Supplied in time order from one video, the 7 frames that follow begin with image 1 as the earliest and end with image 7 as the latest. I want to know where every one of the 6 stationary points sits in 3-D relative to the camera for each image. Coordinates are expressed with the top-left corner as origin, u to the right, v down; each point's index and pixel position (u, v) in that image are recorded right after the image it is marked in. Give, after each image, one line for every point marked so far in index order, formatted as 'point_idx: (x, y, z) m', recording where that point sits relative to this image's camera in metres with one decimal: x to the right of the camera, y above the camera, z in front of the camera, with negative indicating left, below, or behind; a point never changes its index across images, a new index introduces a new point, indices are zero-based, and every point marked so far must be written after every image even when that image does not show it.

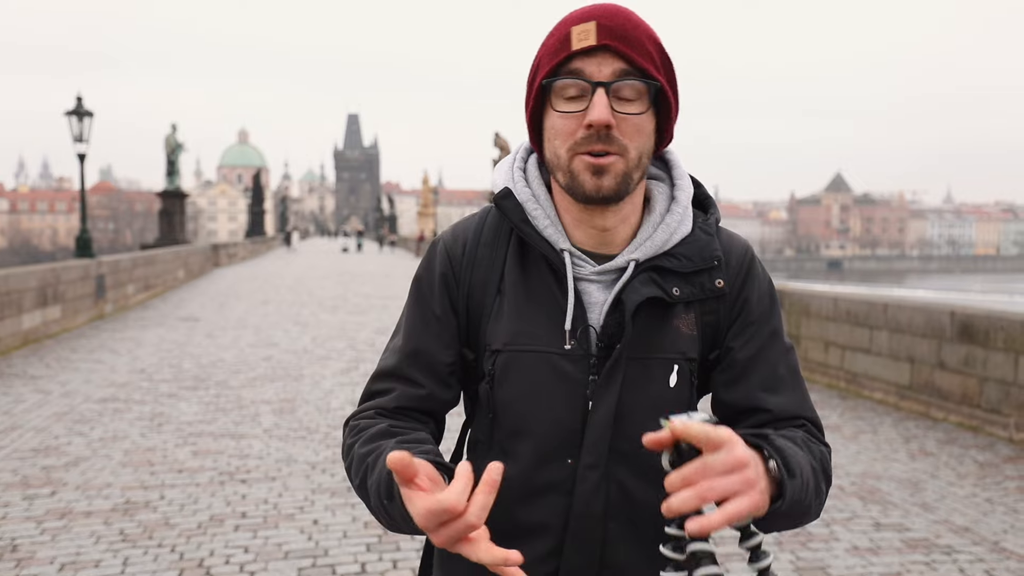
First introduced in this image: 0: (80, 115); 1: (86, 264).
0: (-7.9, +3.2, +16.2) m
1: (-6.7, +0.3, +13.8) m
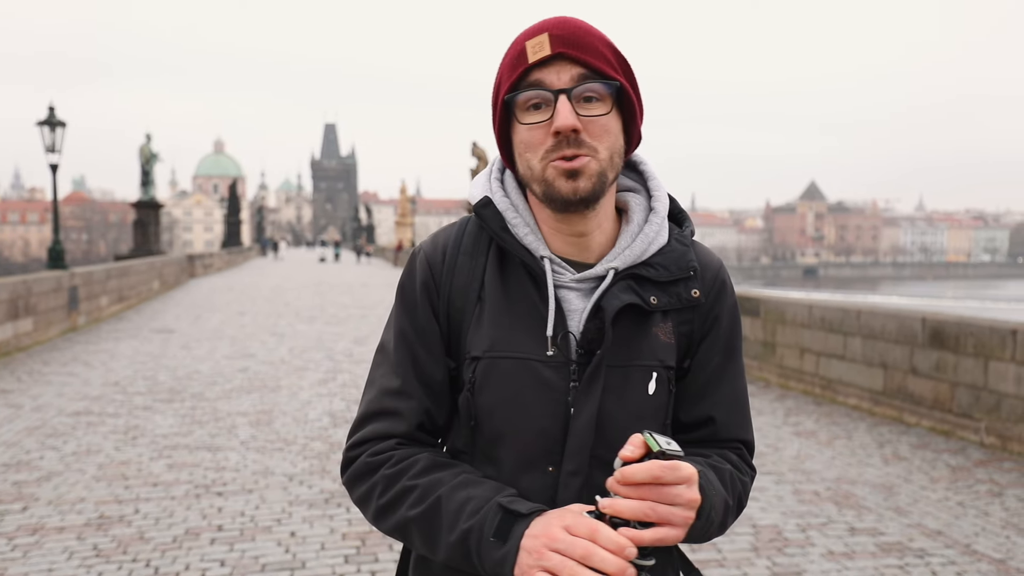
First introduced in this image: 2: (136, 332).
0: (-8.3, +2.9, +16.0) m
1: (-7.0, +0.1, +13.6) m
2: (-6.1, -0.8, +14.5) m
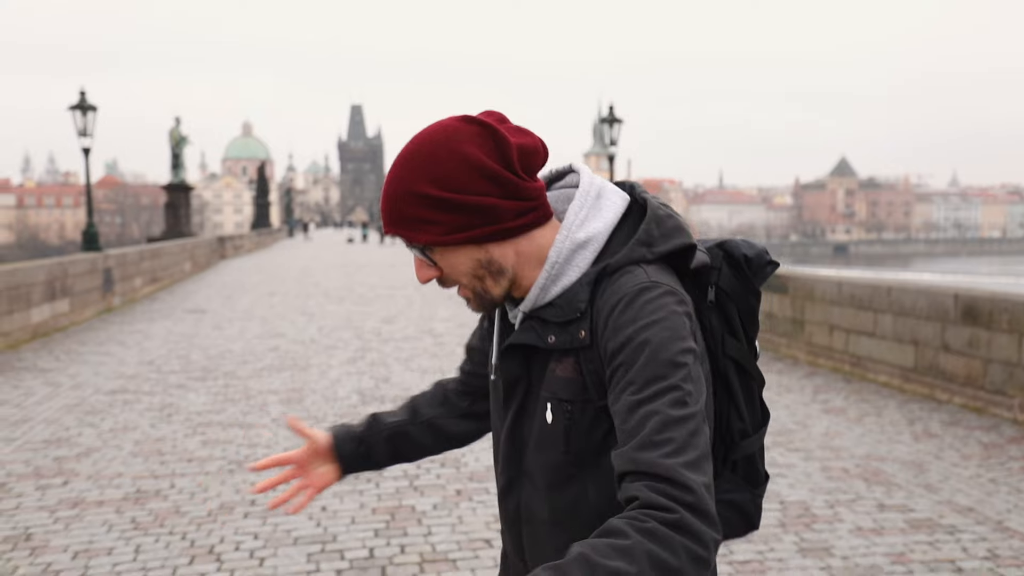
0: (-7.8, +3.3, +16.3) m
1: (-6.6, +0.4, +13.9) m
2: (-5.7, -0.5, +14.8) m
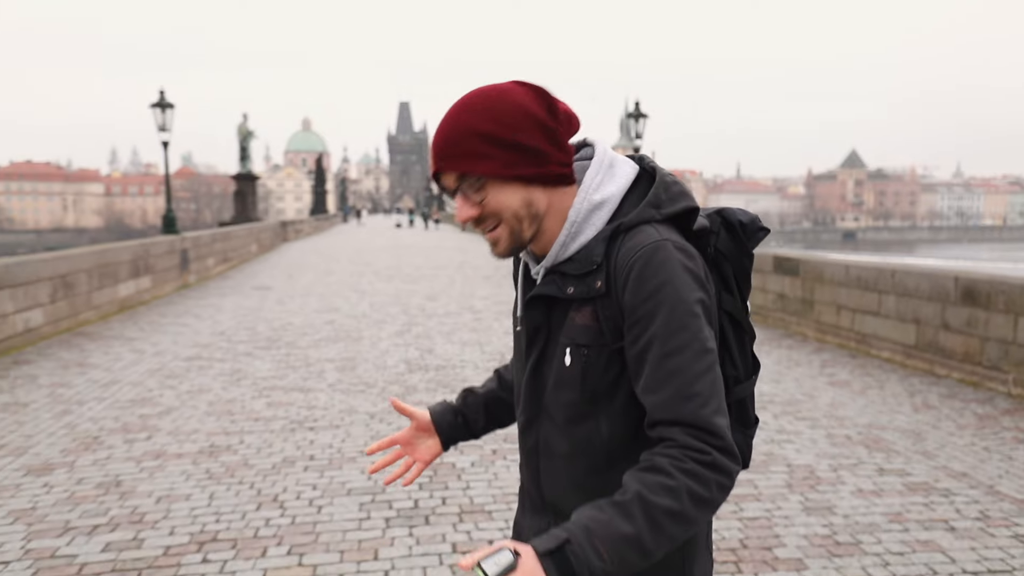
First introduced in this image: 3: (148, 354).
0: (-7.2, +3.8, +18.7) m
1: (-6.1, +0.9, +16.4) m
2: (-5.2, 0.0, +17.2) m
3: (-4.0, -0.7, +10.3) m
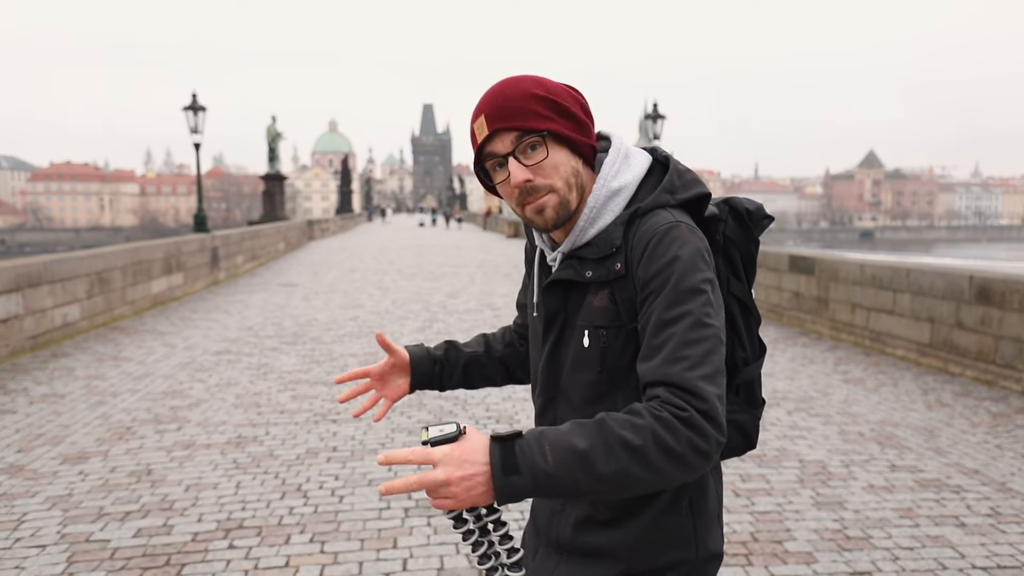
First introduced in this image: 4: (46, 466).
0: (-6.8, +3.9, +19.5) m
1: (-5.8, +0.9, +17.1) m
2: (-4.9, +0.1, +17.9) m
3: (-3.9, -0.7, +11.0) m
4: (-3.0, -1.2, +5.9) m
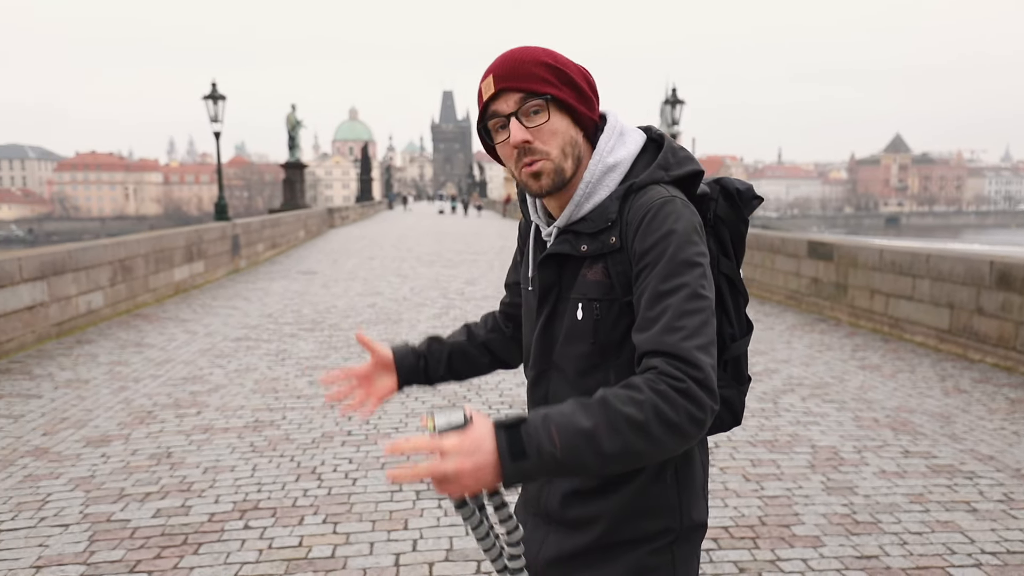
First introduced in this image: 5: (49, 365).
0: (-6.5, +4.1, +19.8) m
1: (-5.6, +1.2, +17.4) m
2: (-4.6, +0.3, +18.3) m
3: (-3.8, -0.5, +11.3) m
4: (-3.0, -1.1, +6.2) m
5: (-4.6, -0.8, +9.0) m
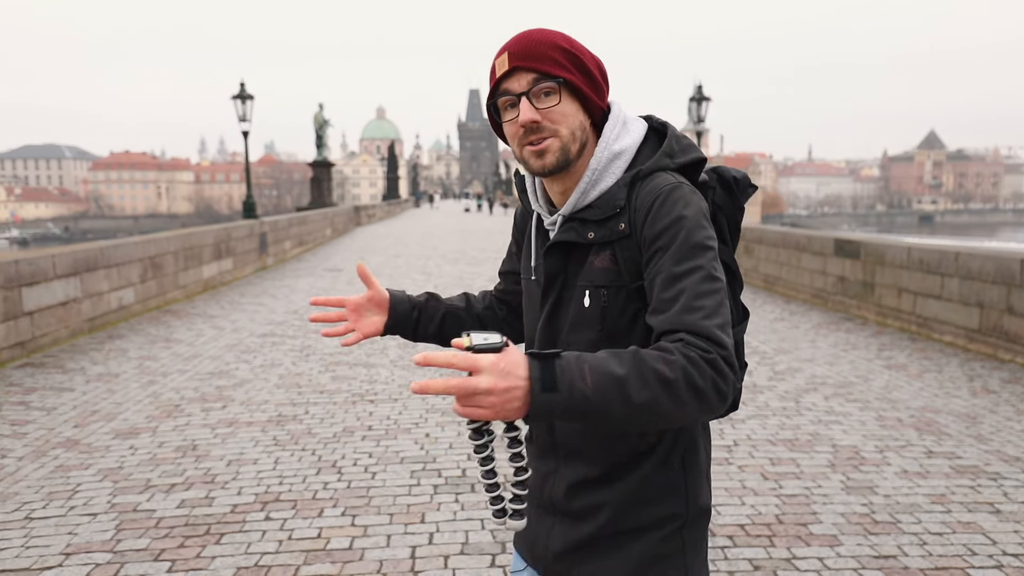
0: (-5.9, +4.2, +20.2) m
1: (-5.1, +1.2, +17.8) m
2: (-4.1, +0.4, +18.5) m
3: (-3.6, -0.5, +11.6) m
4: (-3.0, -1.1, +6.5) m
5: (-4.5, -0.7, +9.3) m
